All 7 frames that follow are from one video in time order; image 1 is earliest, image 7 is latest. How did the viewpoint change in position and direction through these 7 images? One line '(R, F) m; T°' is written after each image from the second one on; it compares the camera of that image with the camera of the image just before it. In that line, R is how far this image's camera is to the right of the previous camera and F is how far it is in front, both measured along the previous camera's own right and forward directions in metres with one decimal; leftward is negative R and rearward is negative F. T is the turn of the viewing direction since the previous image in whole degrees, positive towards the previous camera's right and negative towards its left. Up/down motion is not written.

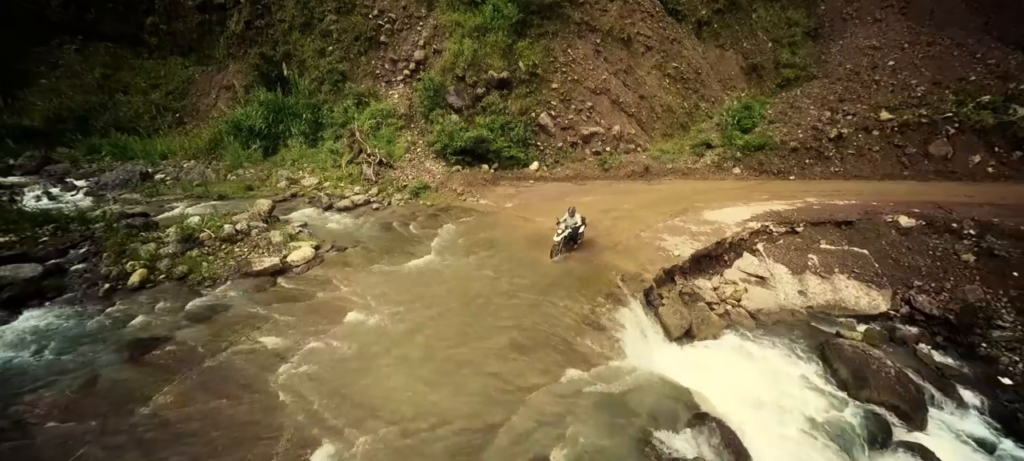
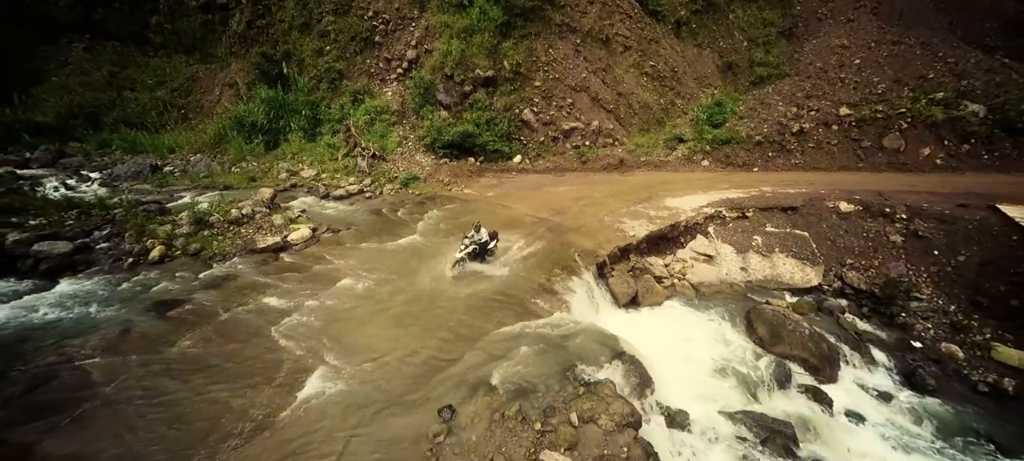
(+0.6, -0.9) m; 0°
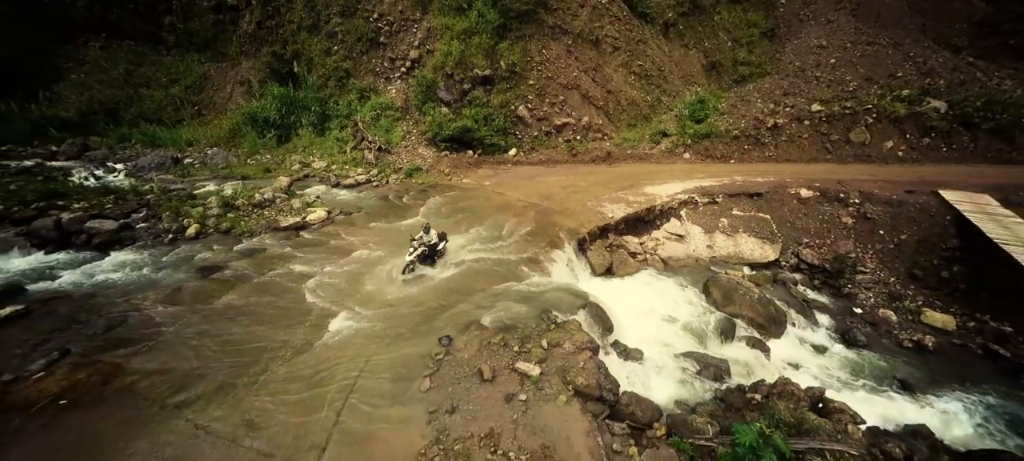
(+0.2, -1.1) m; 0°
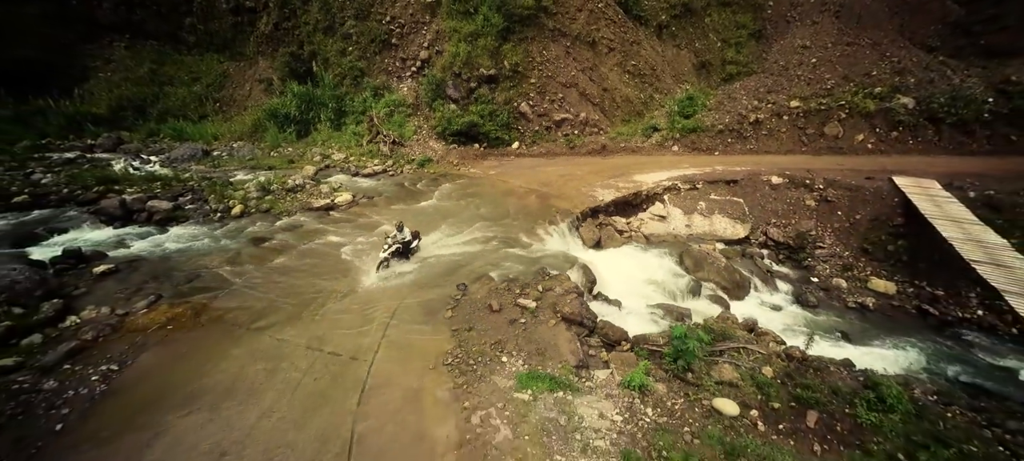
(0.0, -1.3) m; 0°
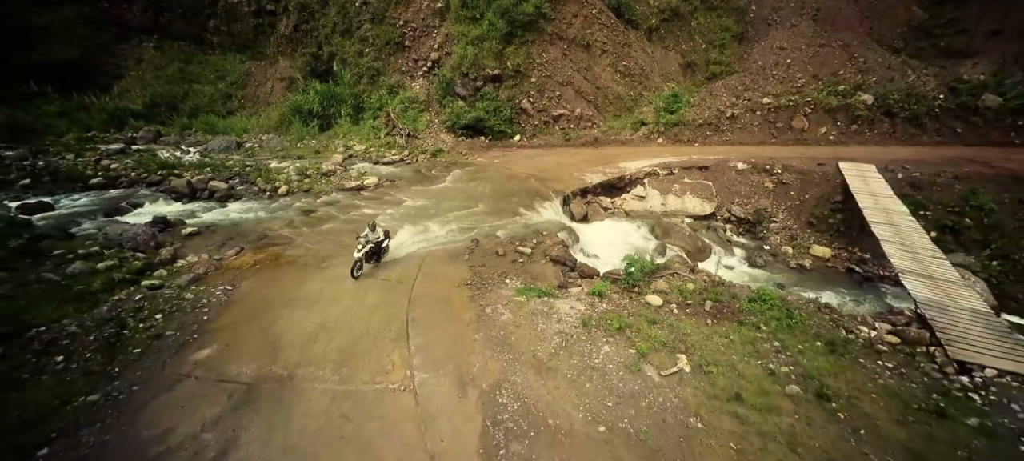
(0.0, -1.9) m; 0°
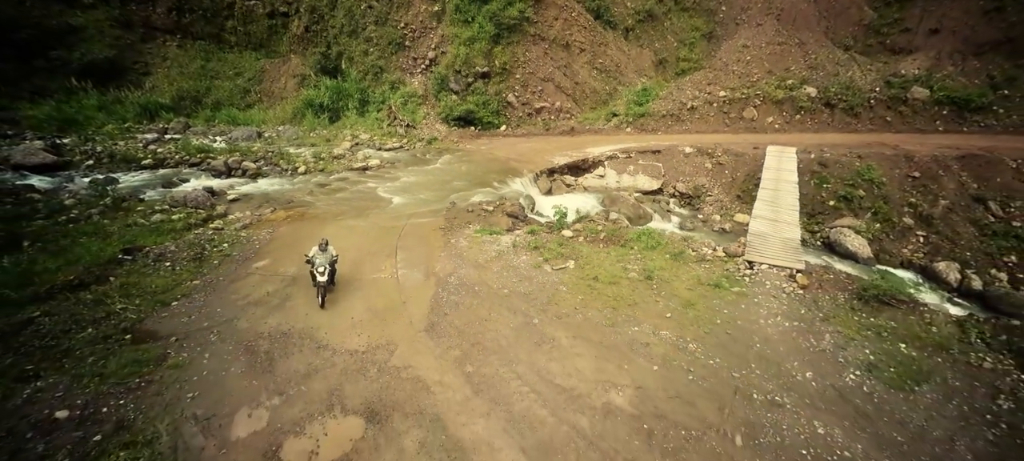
(+1.1, -2.5) m; -1°
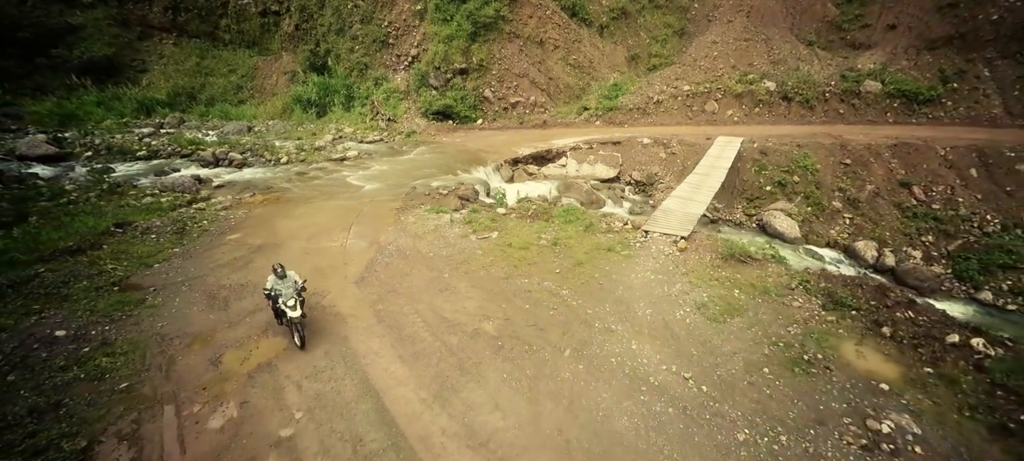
(+1.7, -1.2) m; -1°
